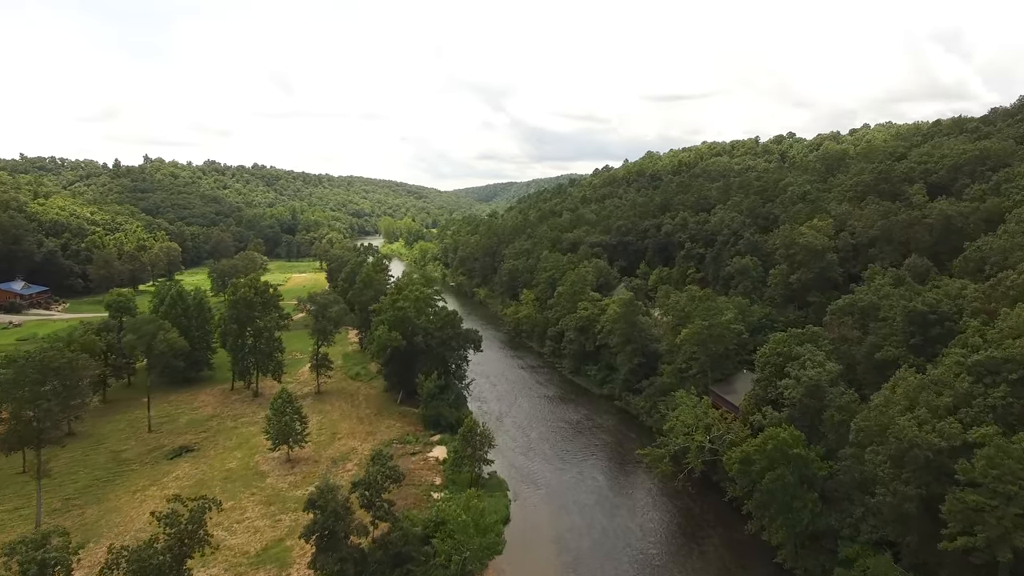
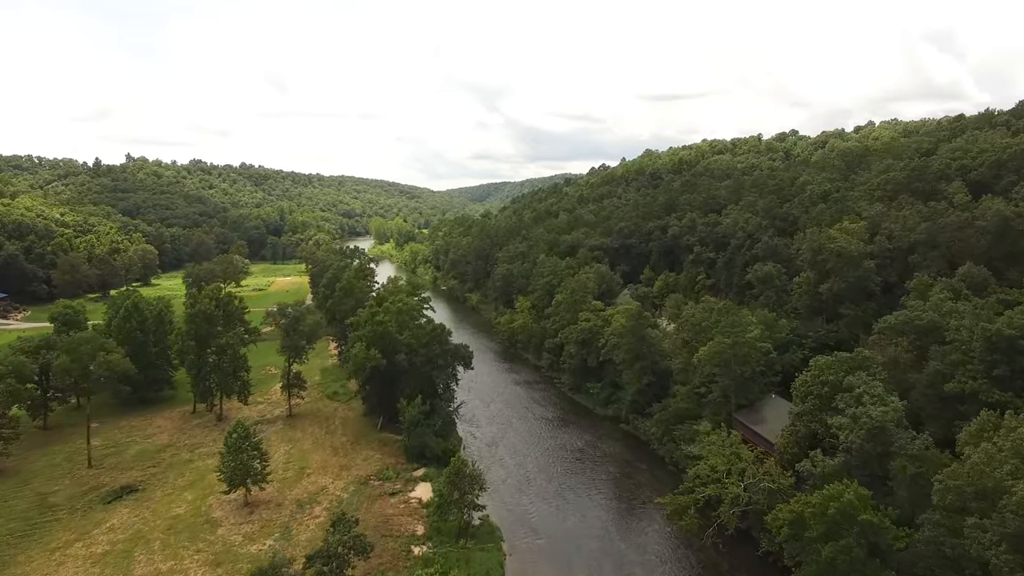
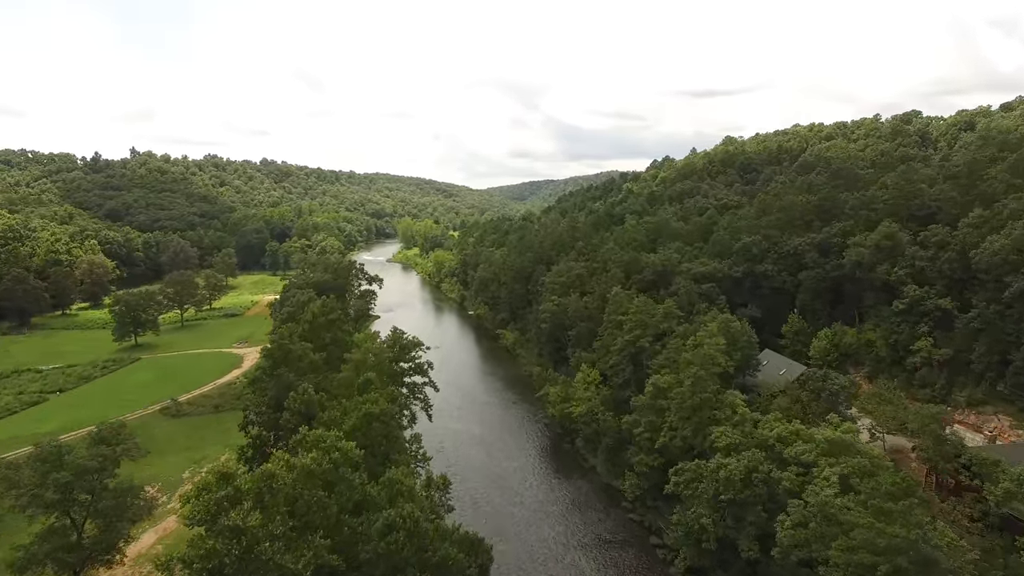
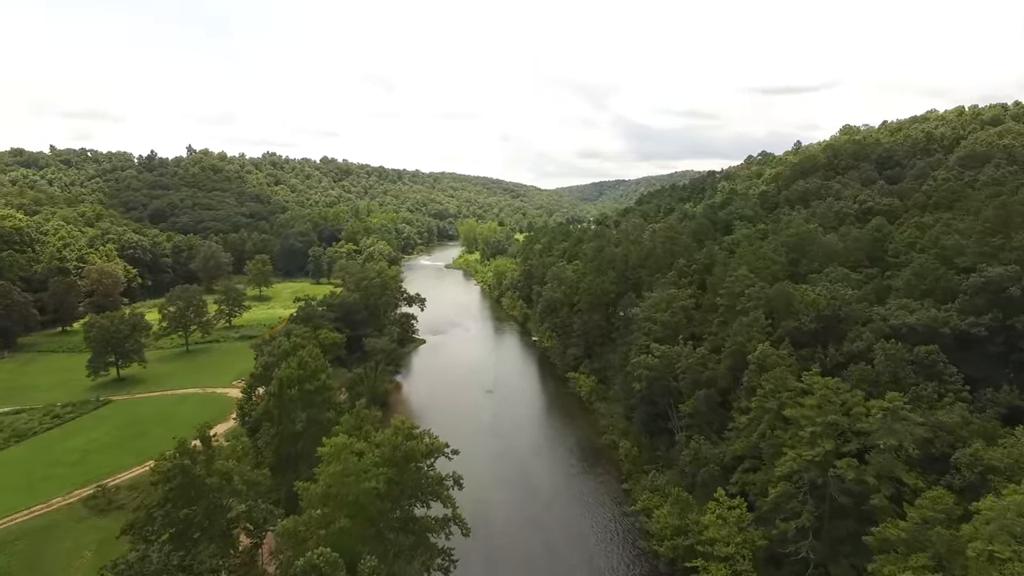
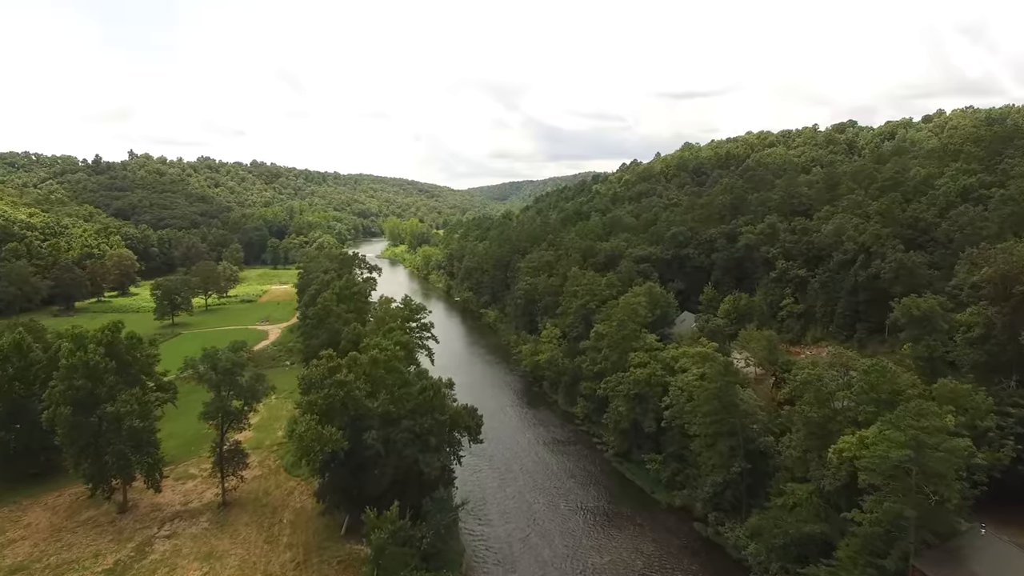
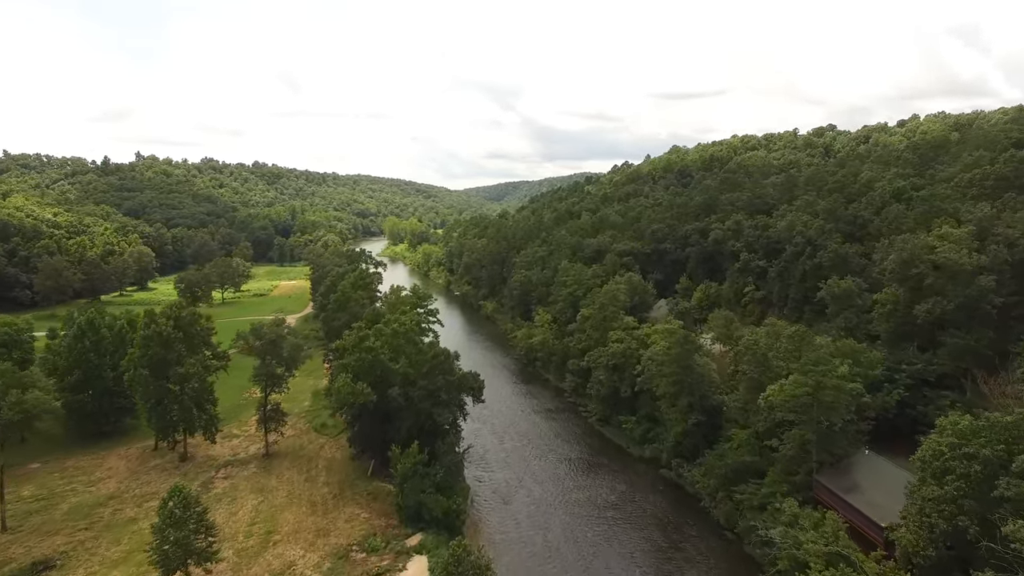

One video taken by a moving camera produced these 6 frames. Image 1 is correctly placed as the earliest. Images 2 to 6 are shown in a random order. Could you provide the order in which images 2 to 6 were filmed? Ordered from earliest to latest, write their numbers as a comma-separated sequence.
2, 6, 5, 3, 4
